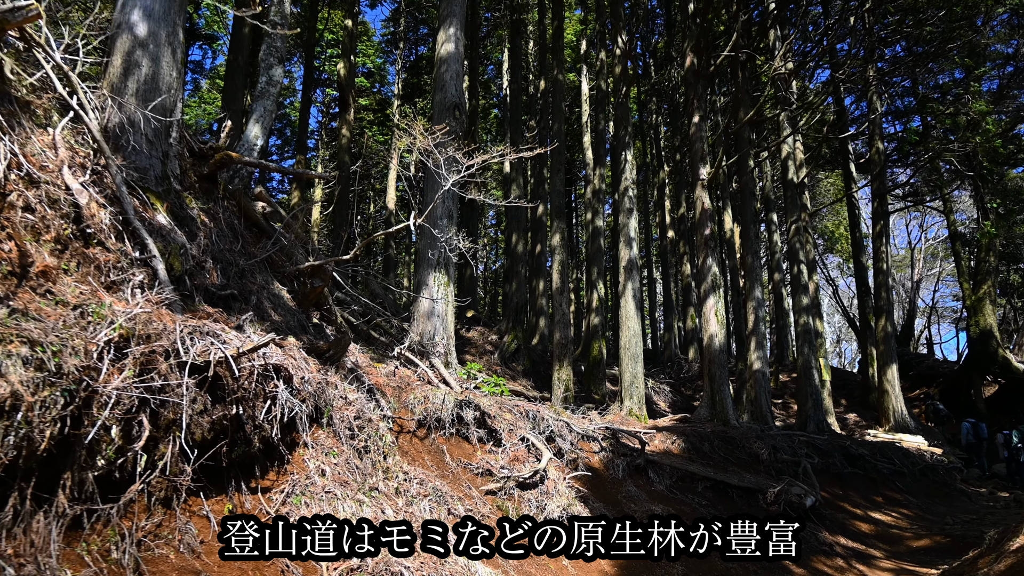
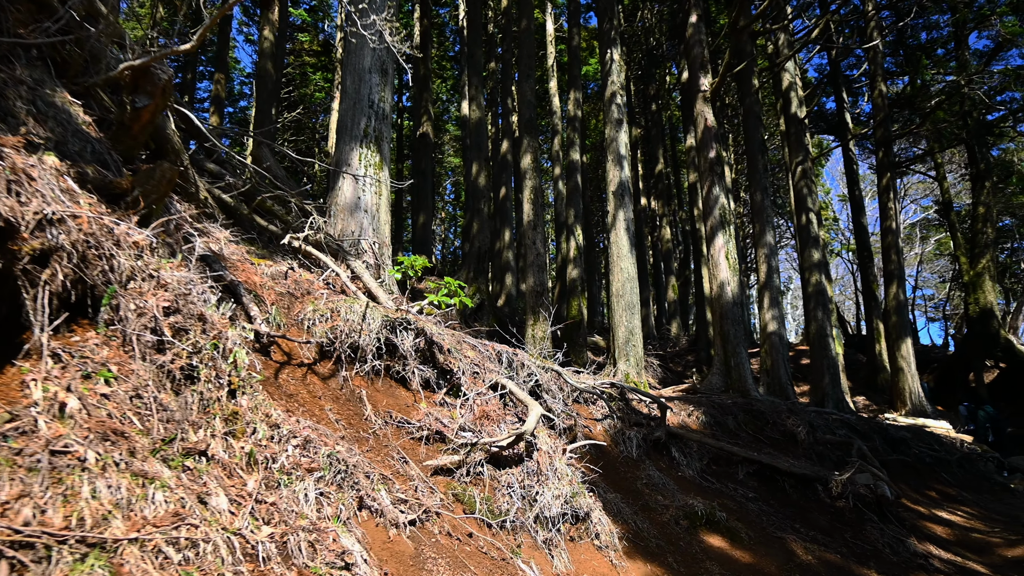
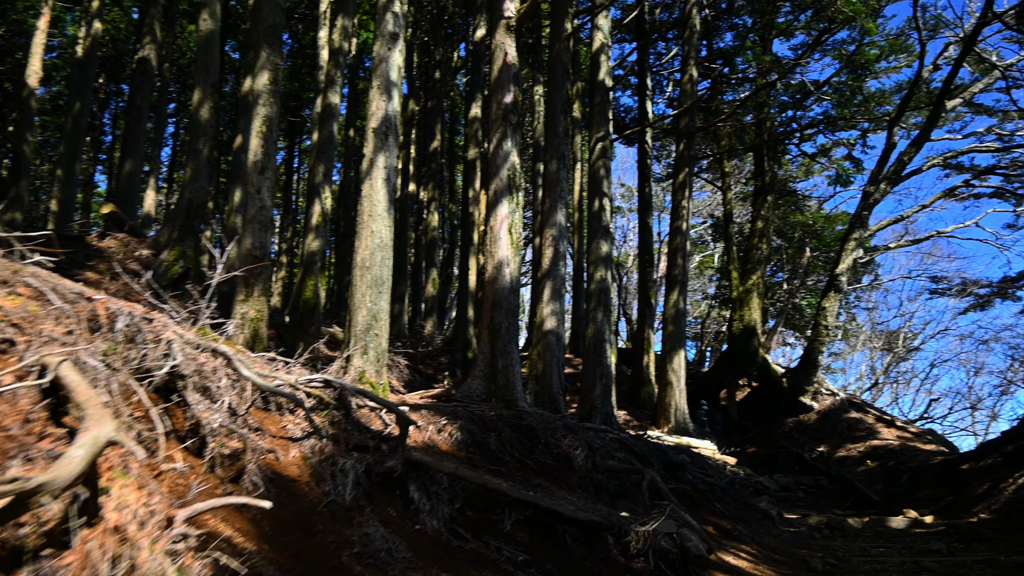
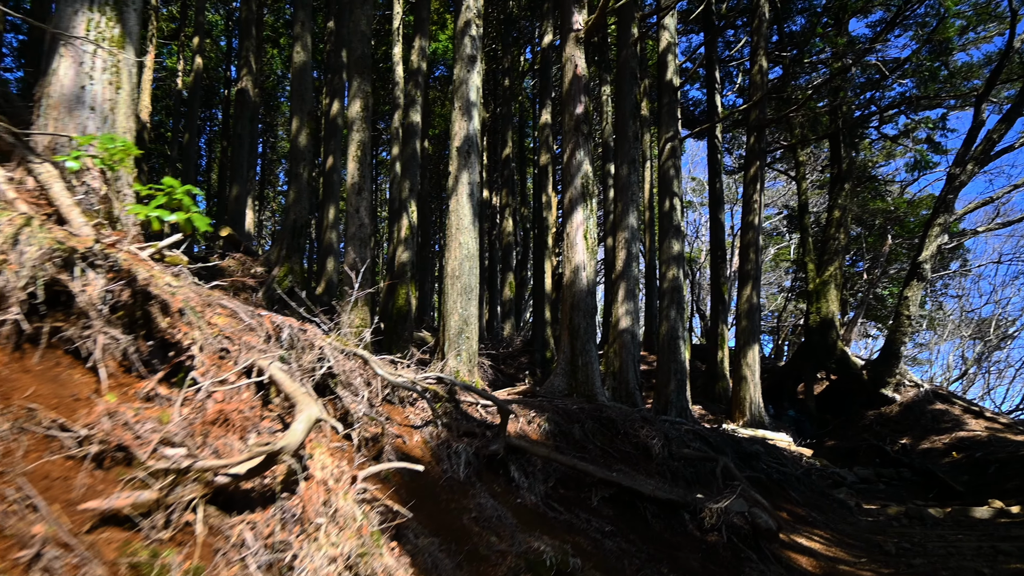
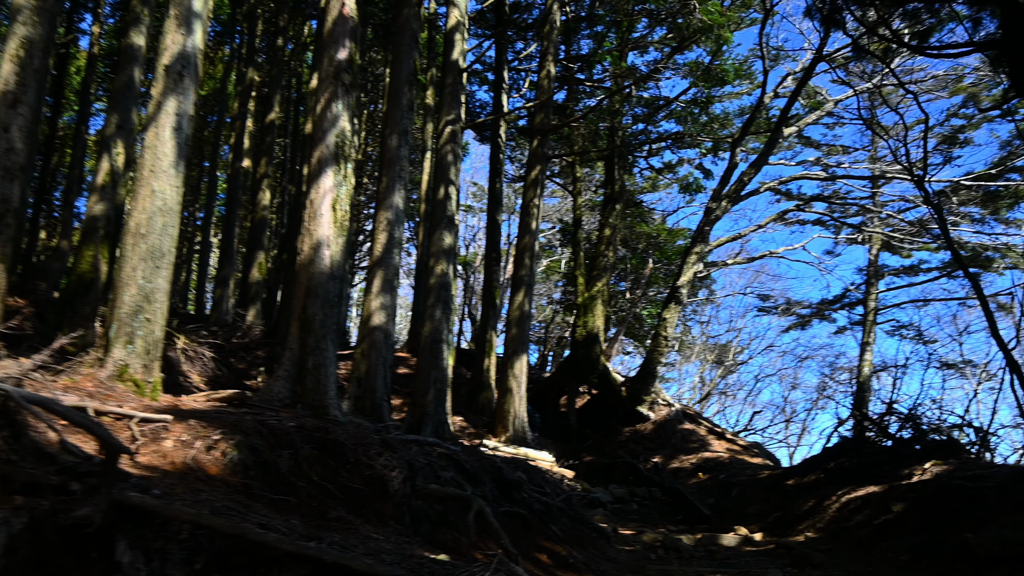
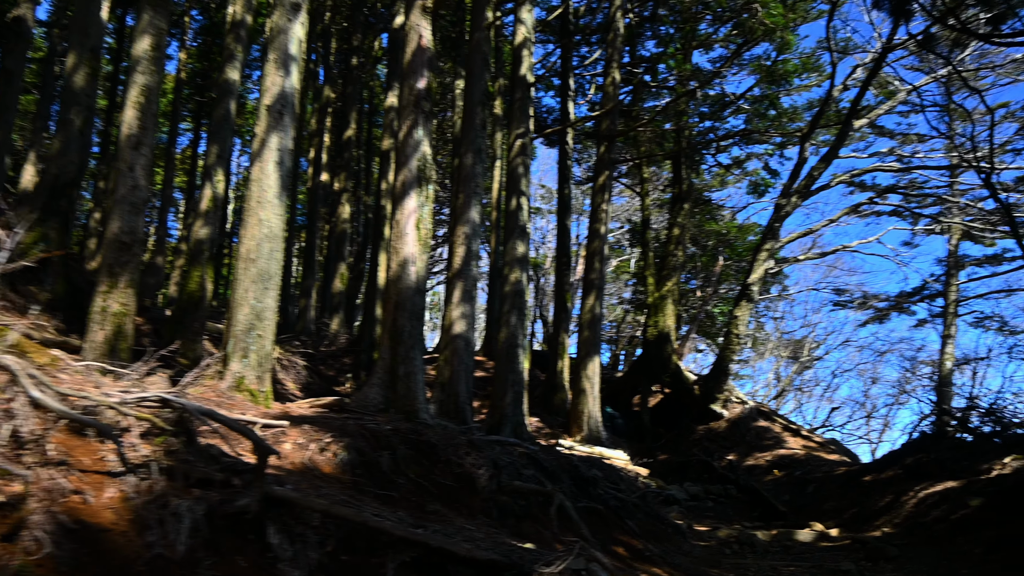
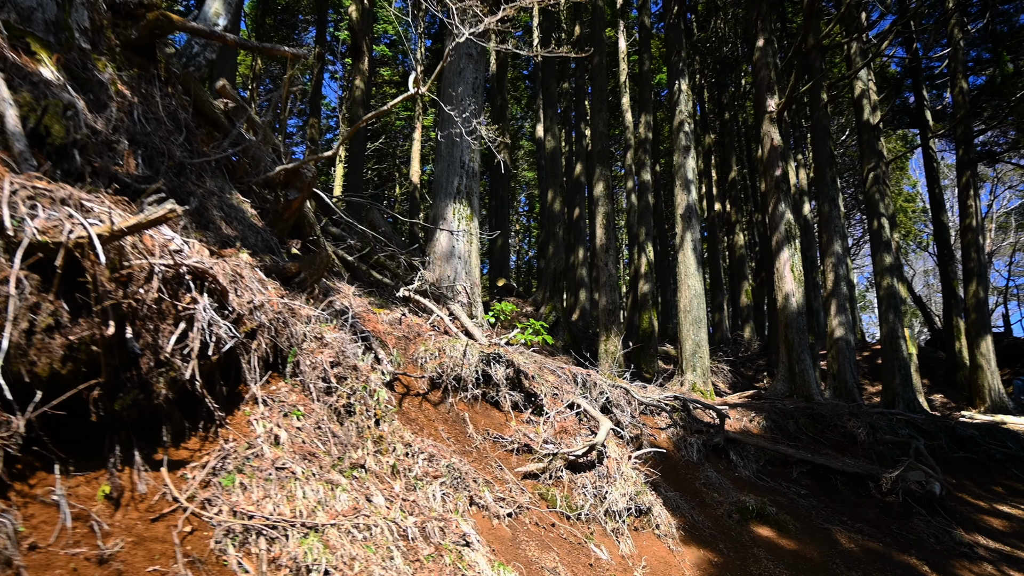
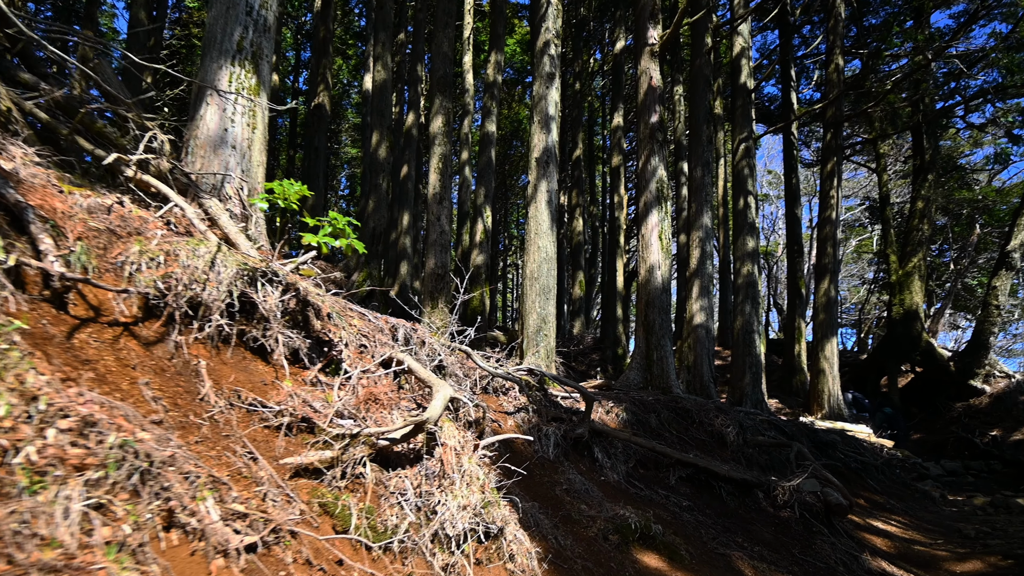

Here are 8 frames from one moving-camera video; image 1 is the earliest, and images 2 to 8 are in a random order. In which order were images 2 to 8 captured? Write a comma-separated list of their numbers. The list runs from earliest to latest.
7, 2, 8, 4, 3, 6, 5
